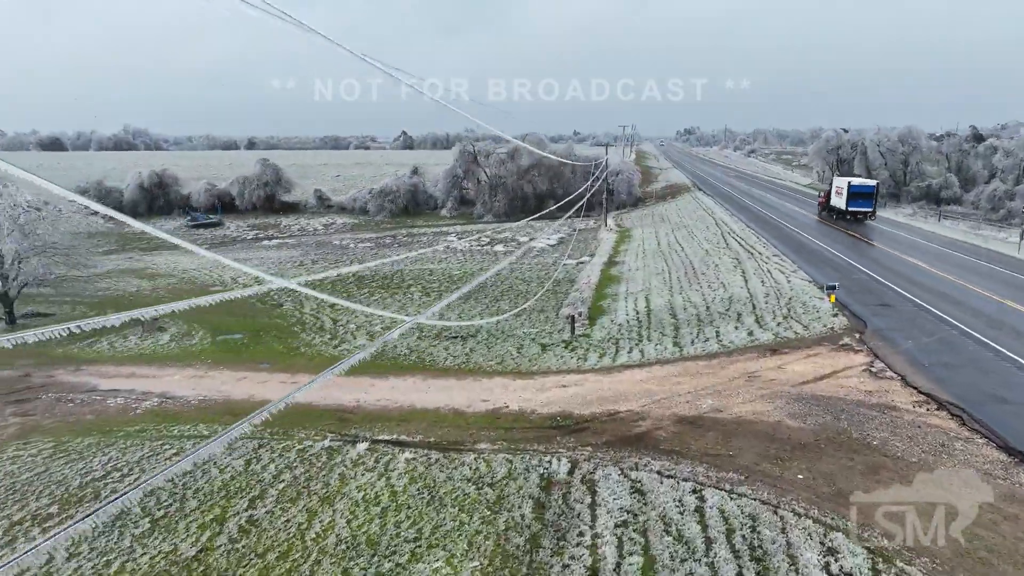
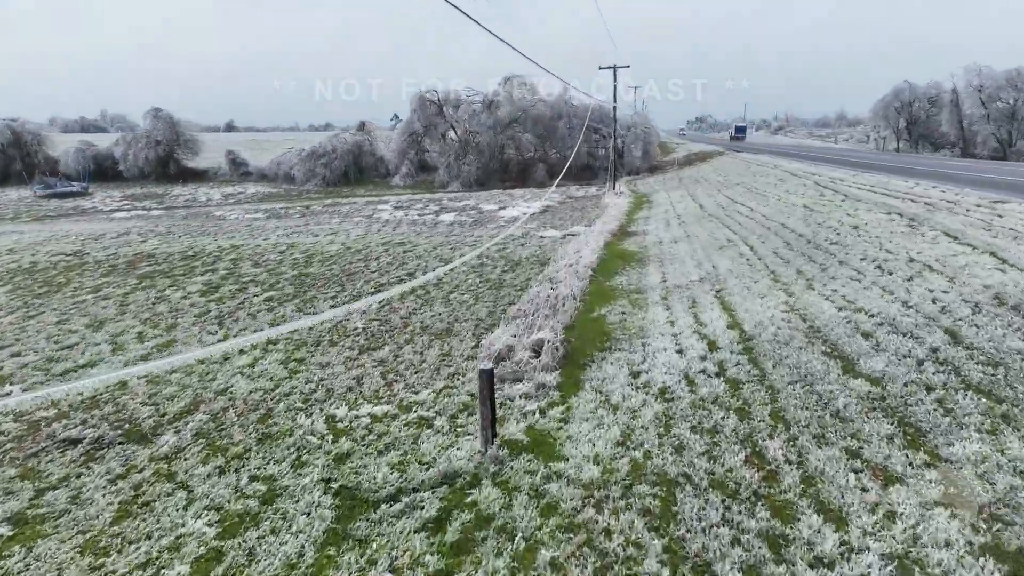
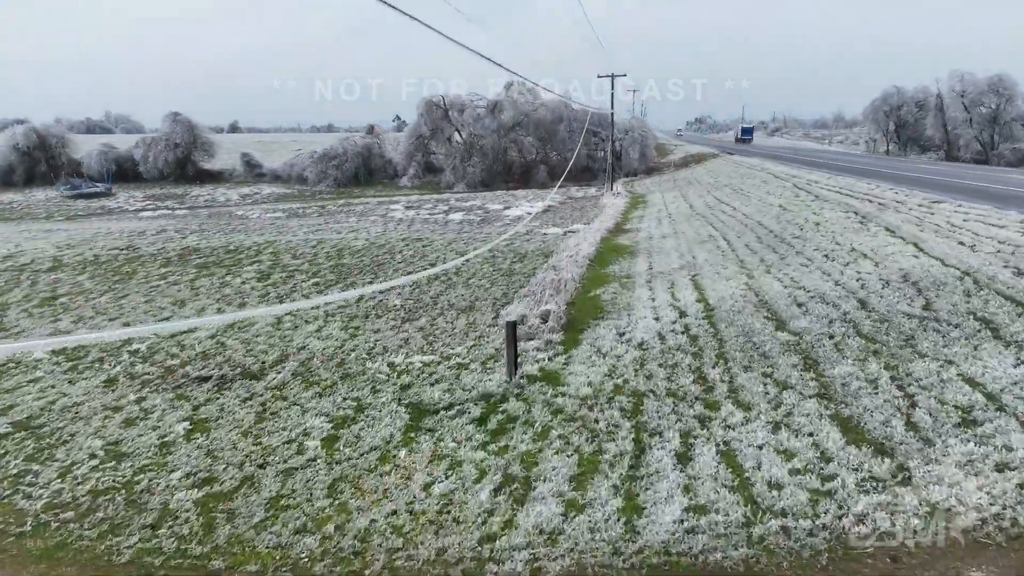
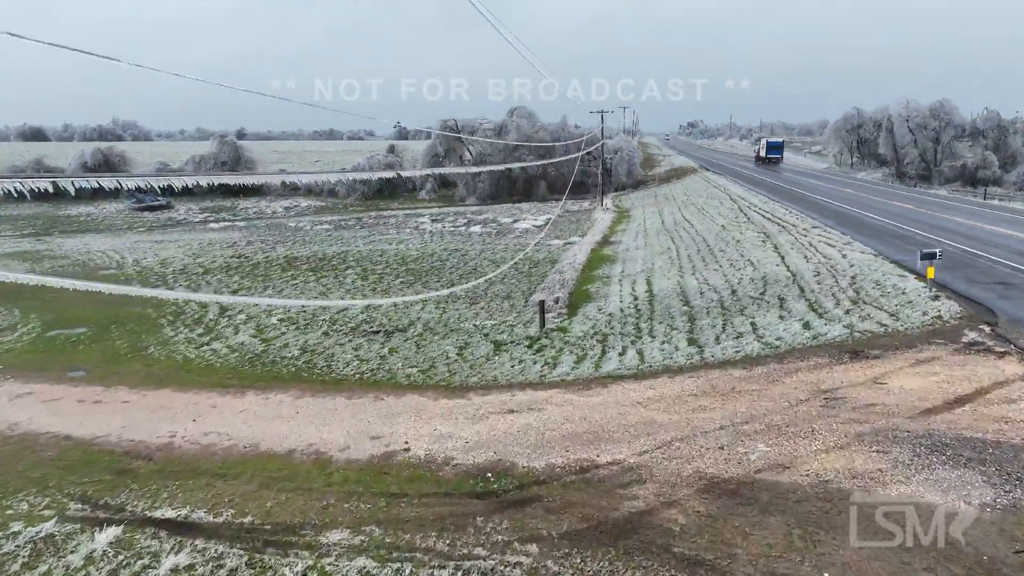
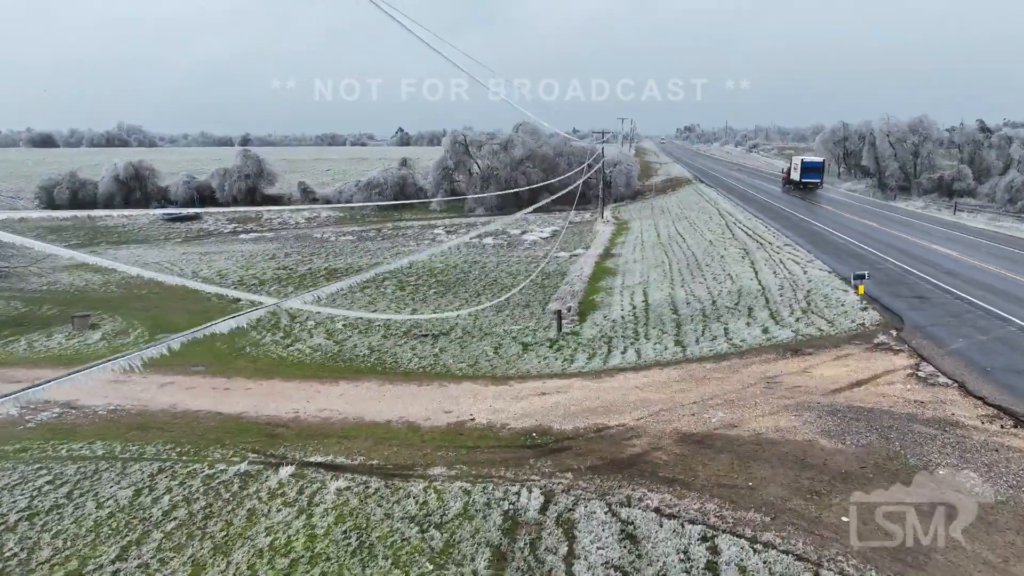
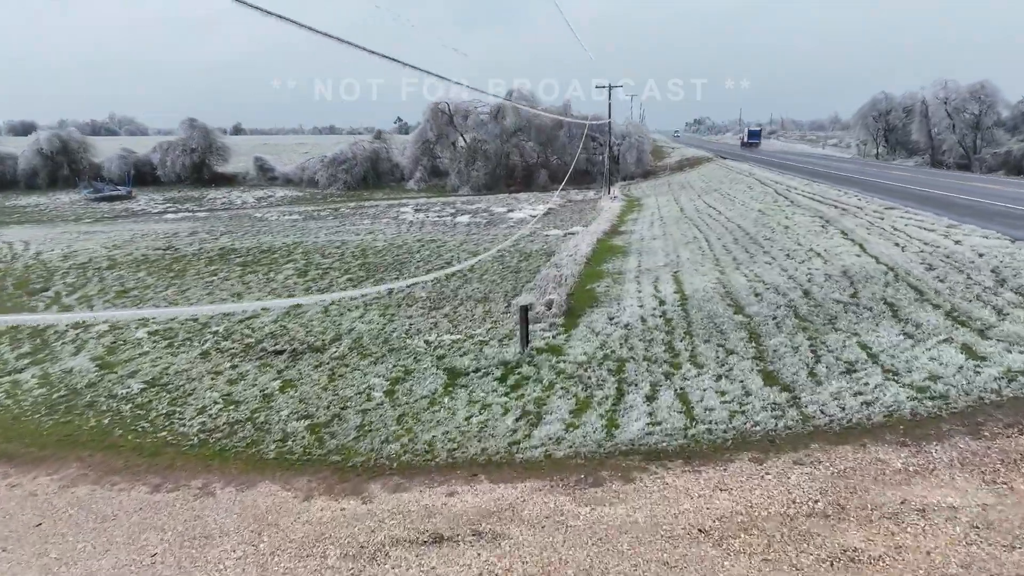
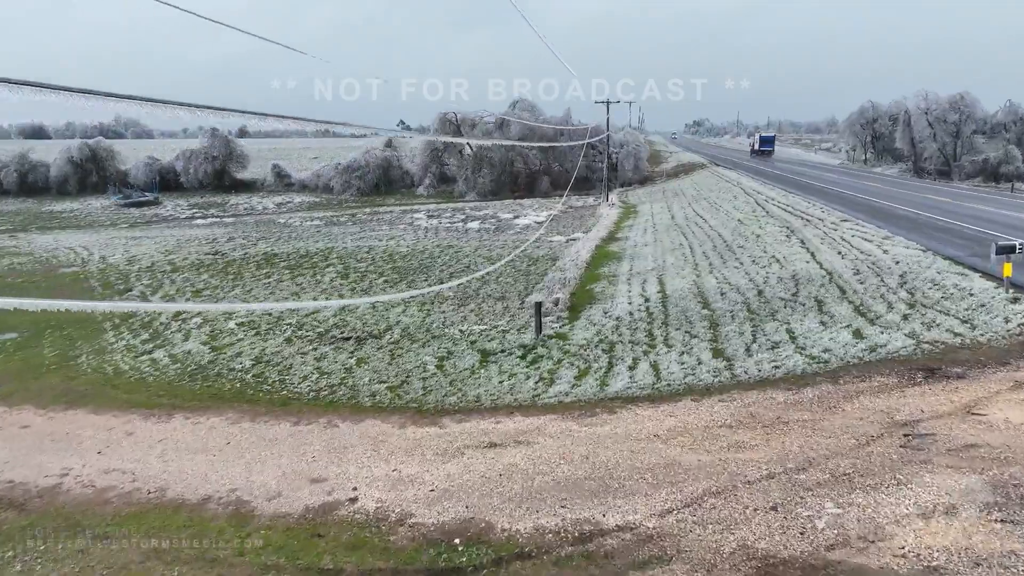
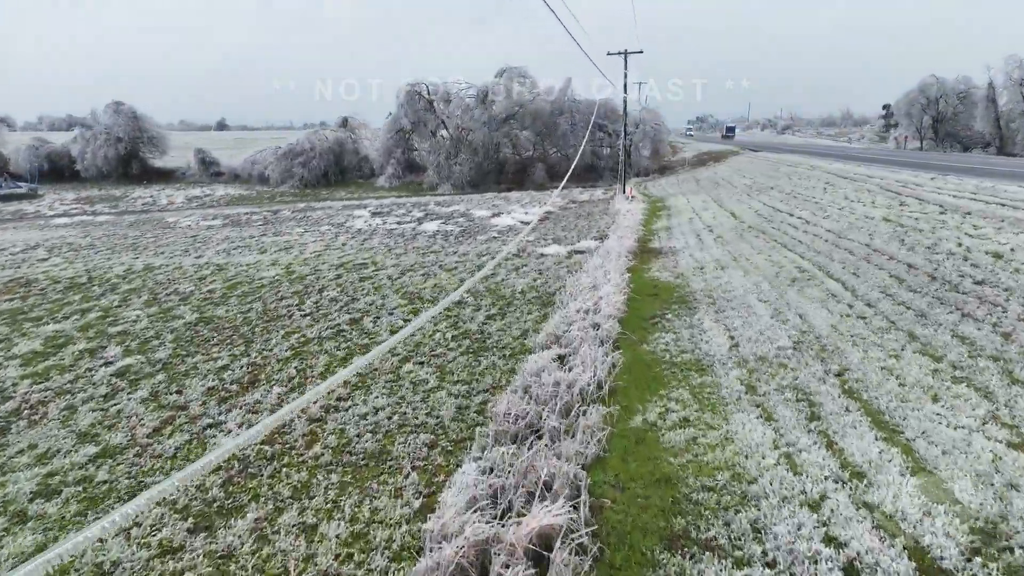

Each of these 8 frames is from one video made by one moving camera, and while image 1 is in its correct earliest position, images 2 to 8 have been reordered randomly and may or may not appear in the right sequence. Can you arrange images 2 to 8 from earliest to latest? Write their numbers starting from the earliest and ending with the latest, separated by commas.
5, 4, 7, 6, 3, 2, 8
